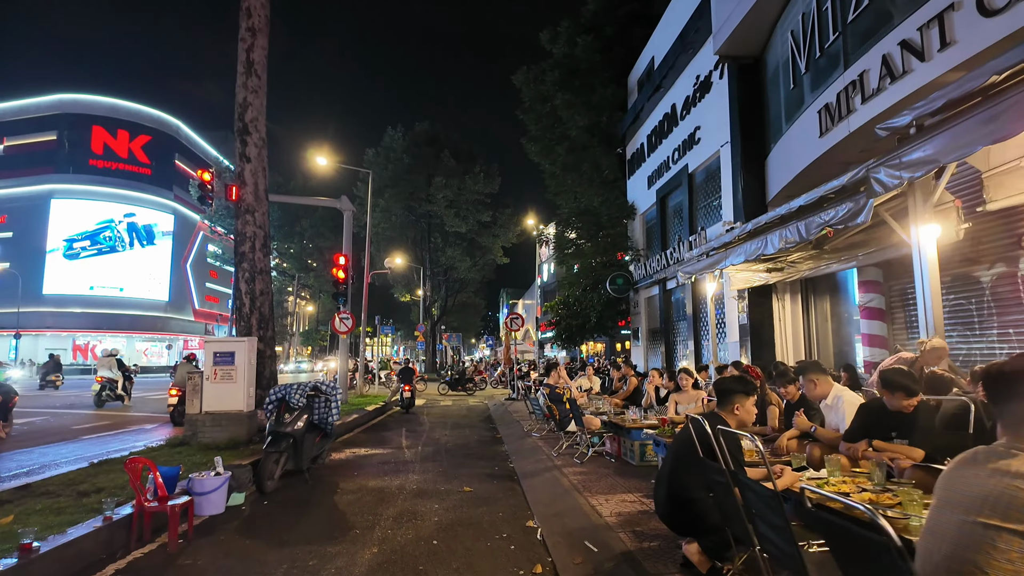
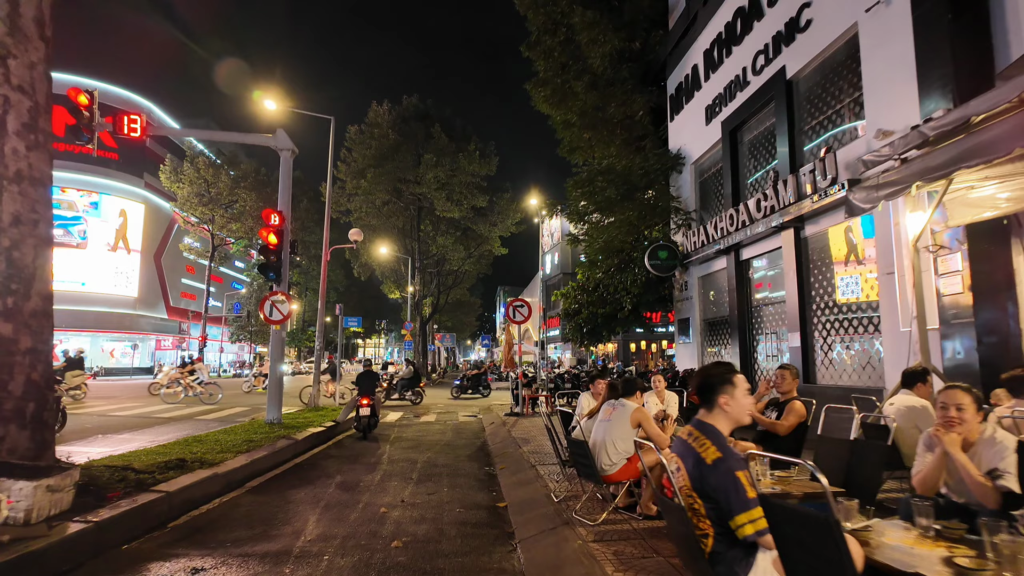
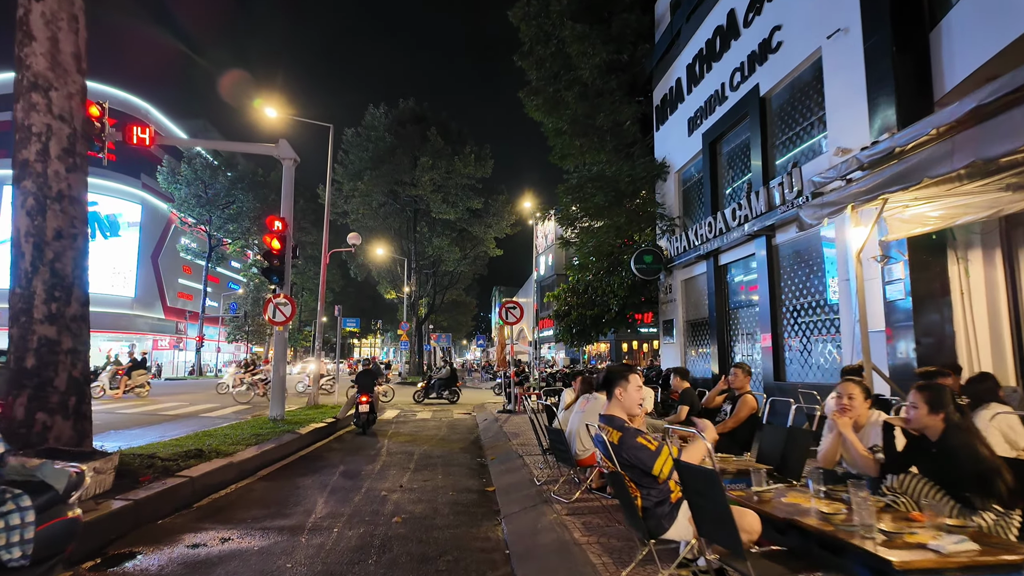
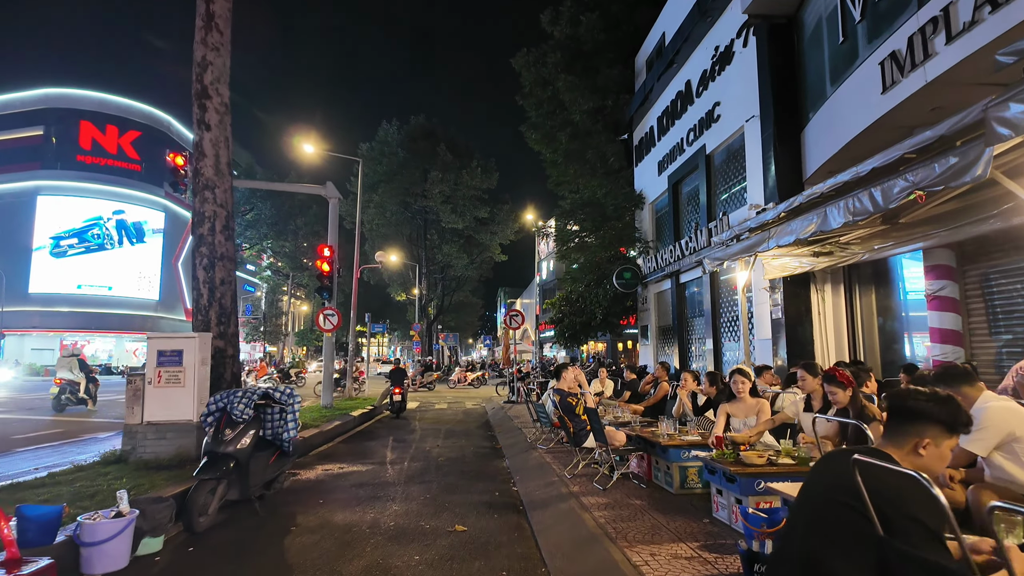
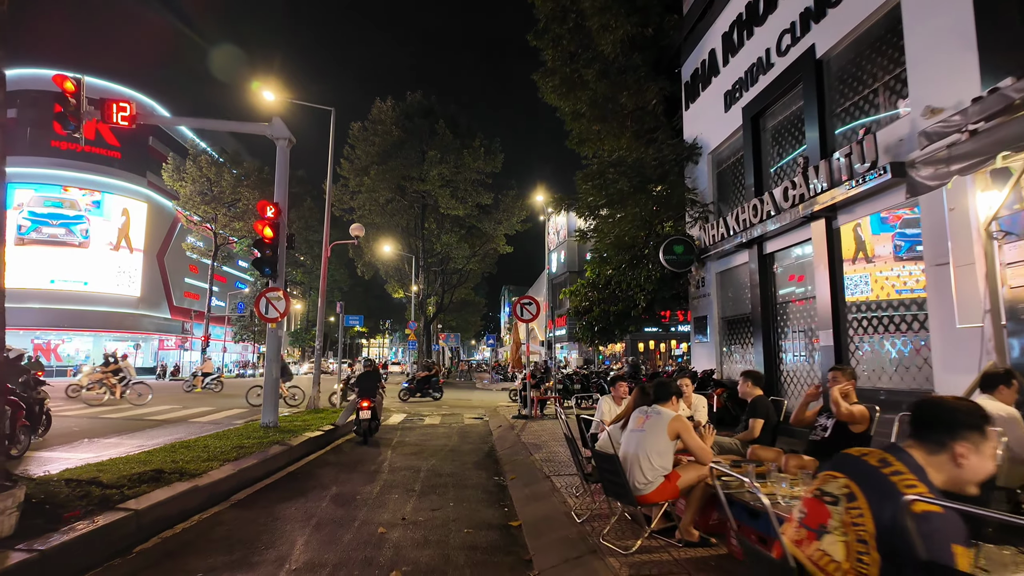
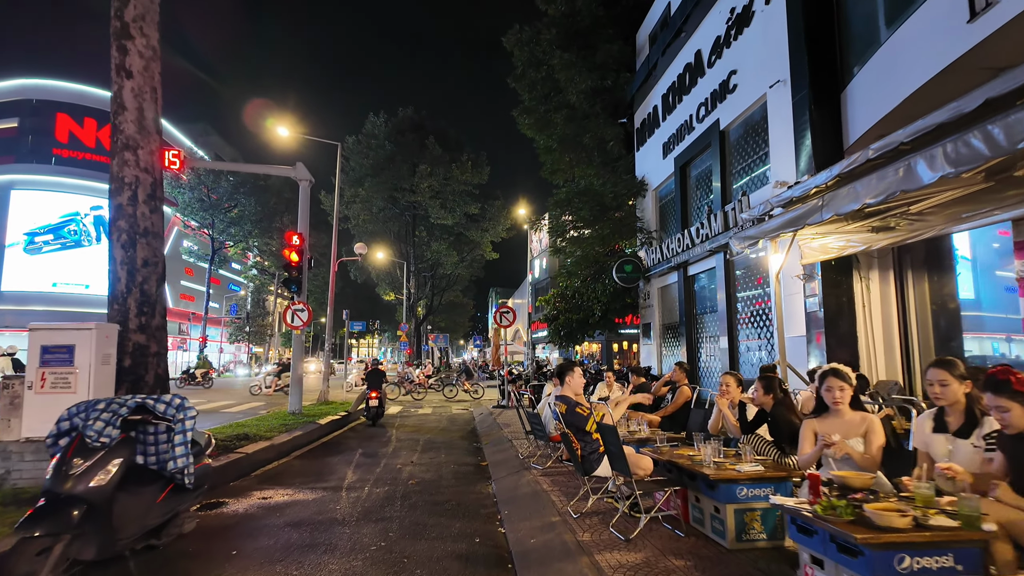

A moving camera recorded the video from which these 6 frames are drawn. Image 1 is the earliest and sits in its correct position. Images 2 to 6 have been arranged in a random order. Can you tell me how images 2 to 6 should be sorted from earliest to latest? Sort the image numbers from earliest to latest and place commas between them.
4, 6, 3, 2, 5
